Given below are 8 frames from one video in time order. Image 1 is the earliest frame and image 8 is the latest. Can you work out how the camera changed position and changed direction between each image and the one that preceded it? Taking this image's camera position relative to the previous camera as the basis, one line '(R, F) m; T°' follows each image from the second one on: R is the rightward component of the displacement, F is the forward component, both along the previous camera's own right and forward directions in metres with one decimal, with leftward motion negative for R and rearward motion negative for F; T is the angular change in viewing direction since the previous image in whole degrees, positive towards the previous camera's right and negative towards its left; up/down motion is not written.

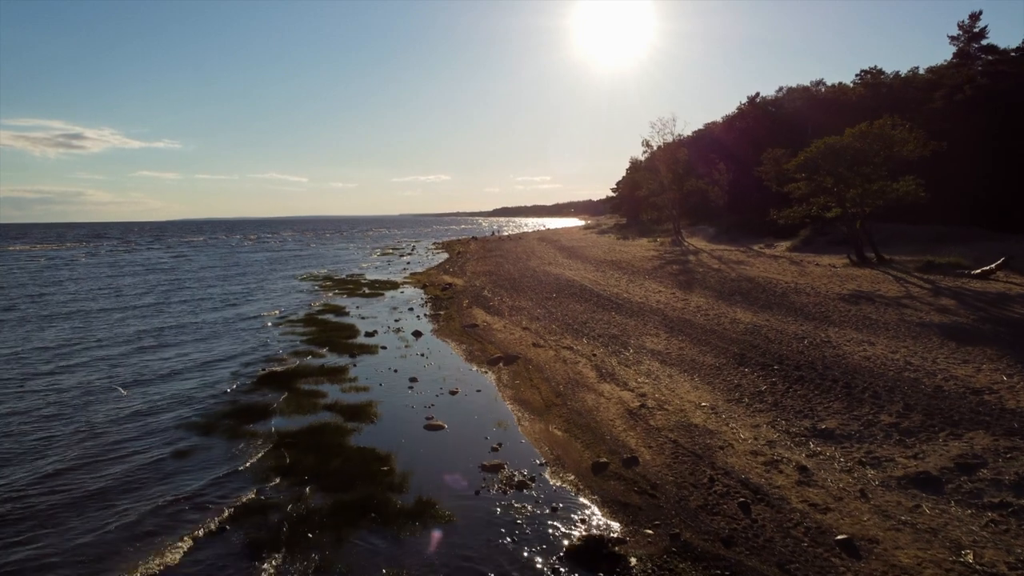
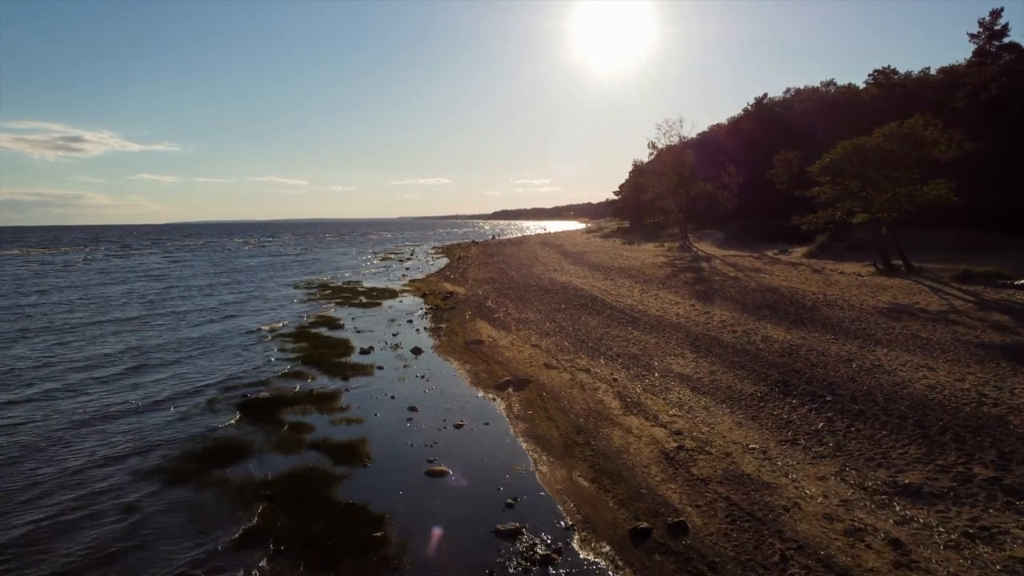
(-0.2, +1.5) m; 0°
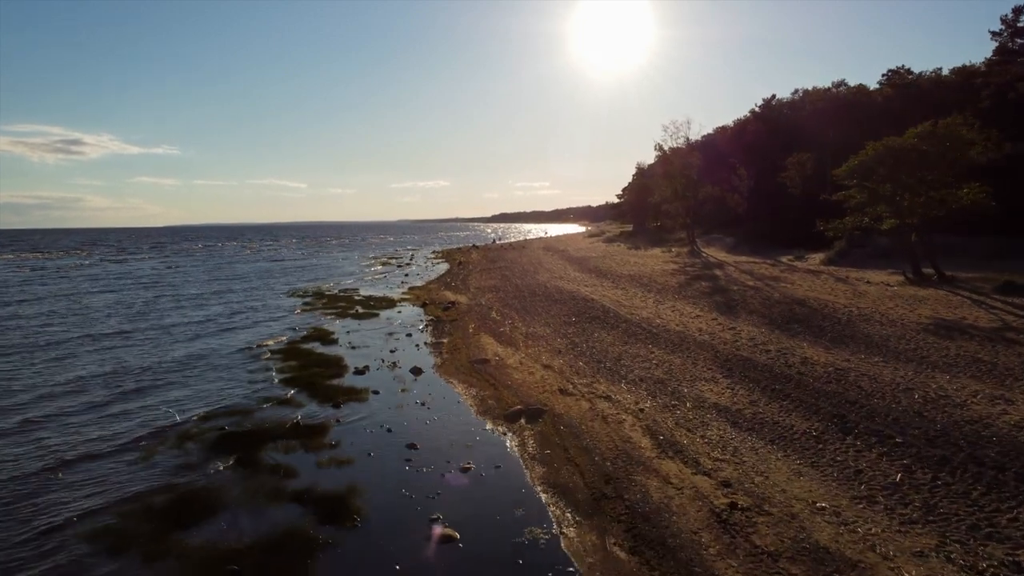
(-0.2, +1.5) m; 0°
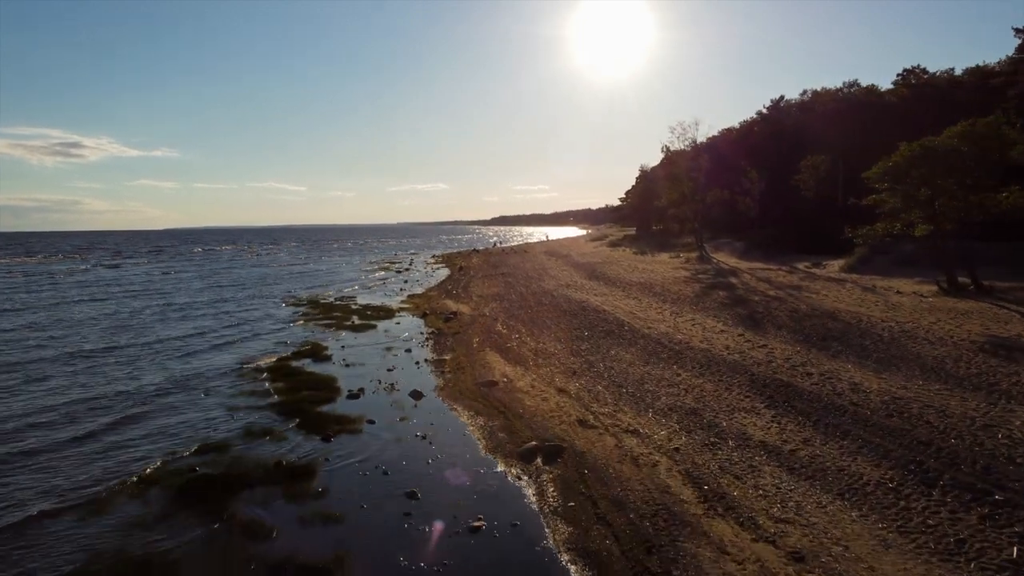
(-0.2, +1.5) m; 0°
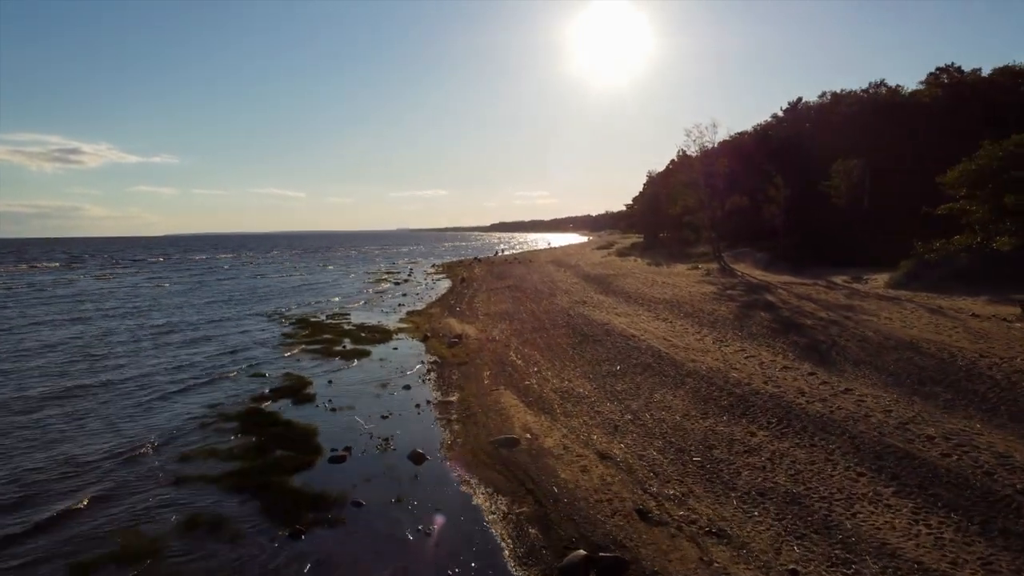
(-0.3, +3.0) m; 0°
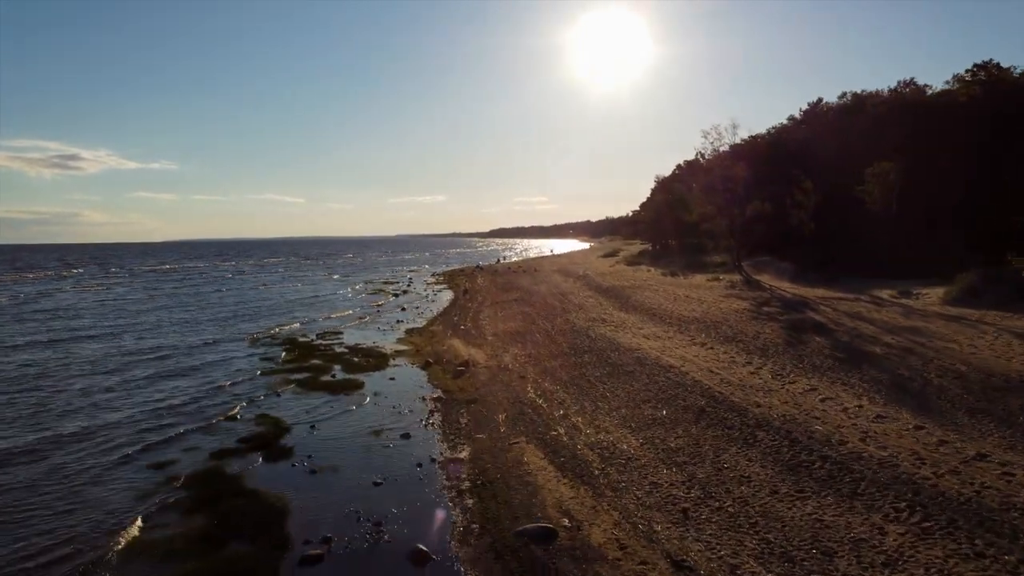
(-0.3, +3.0) m; 0°
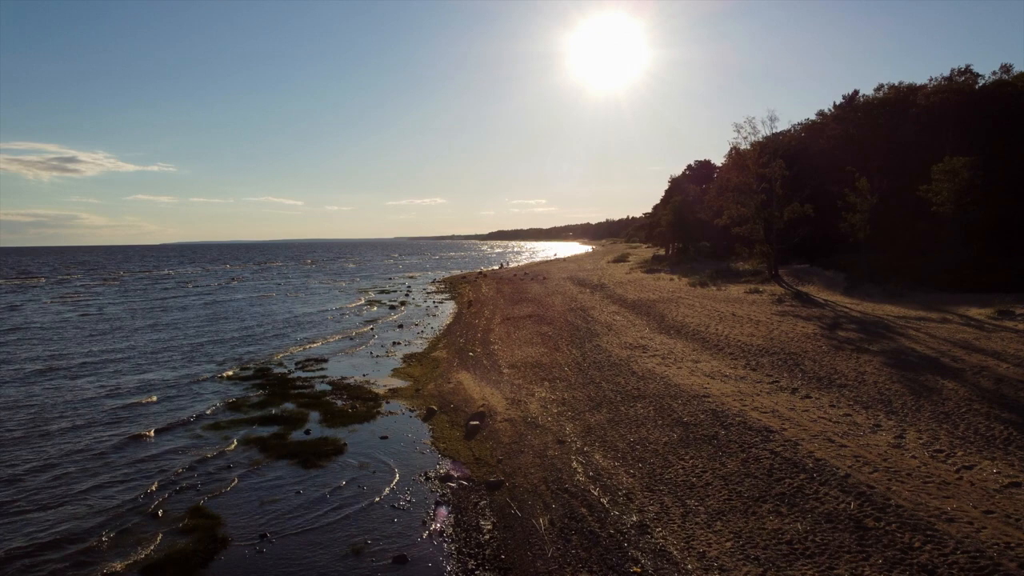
(-0.5, +4.7) m; 0°
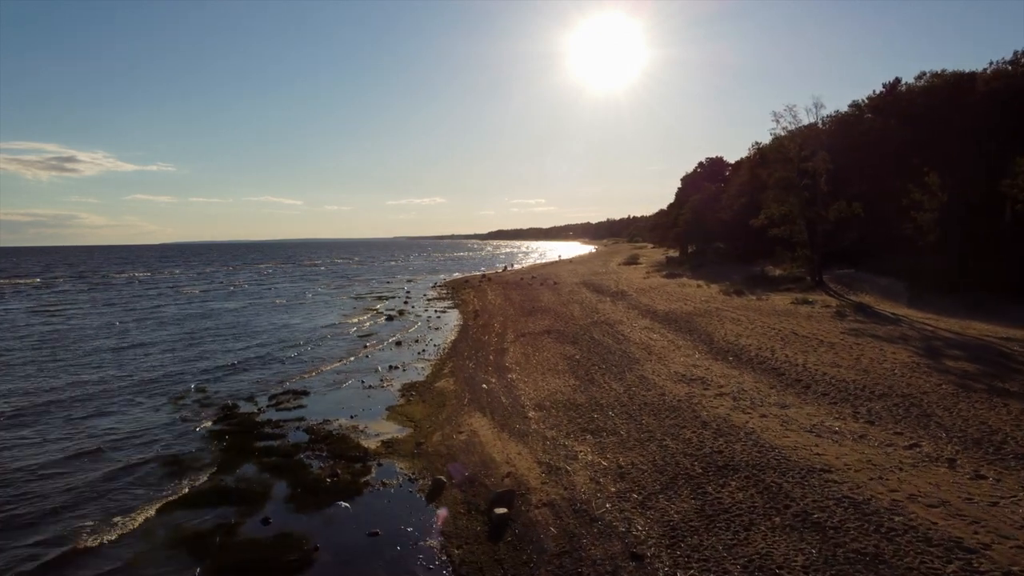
(-0.5, +4.4) m; 0°
